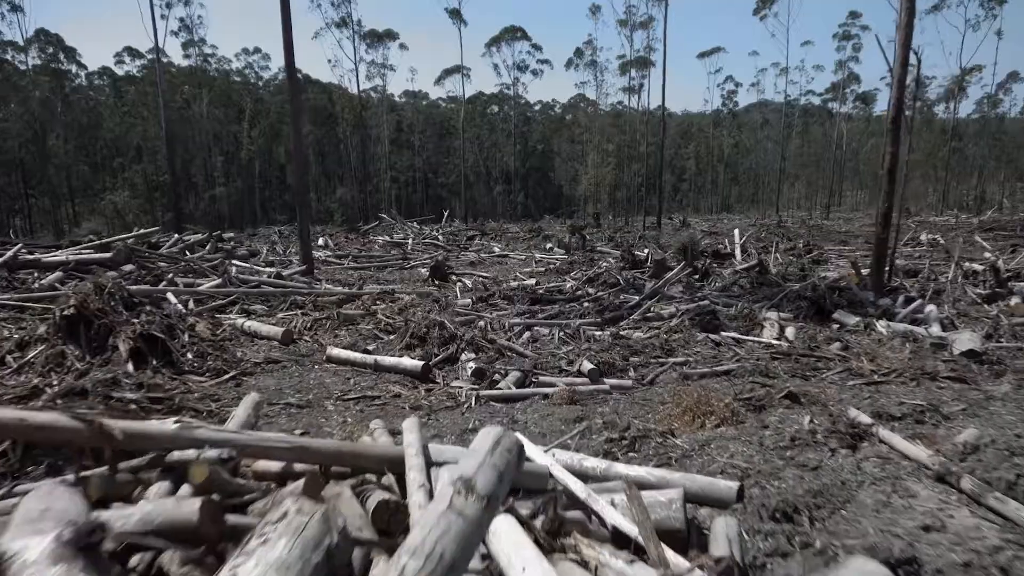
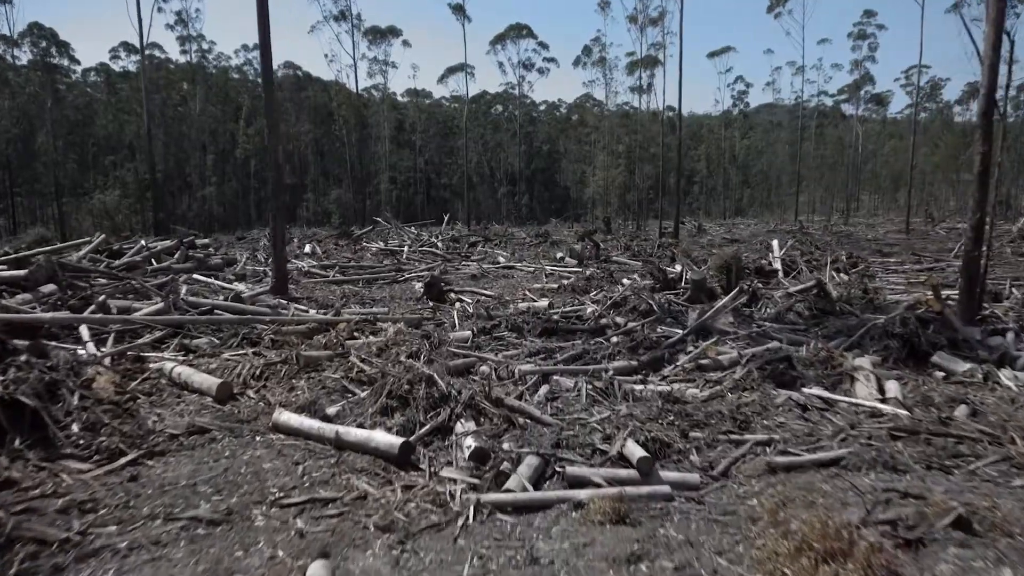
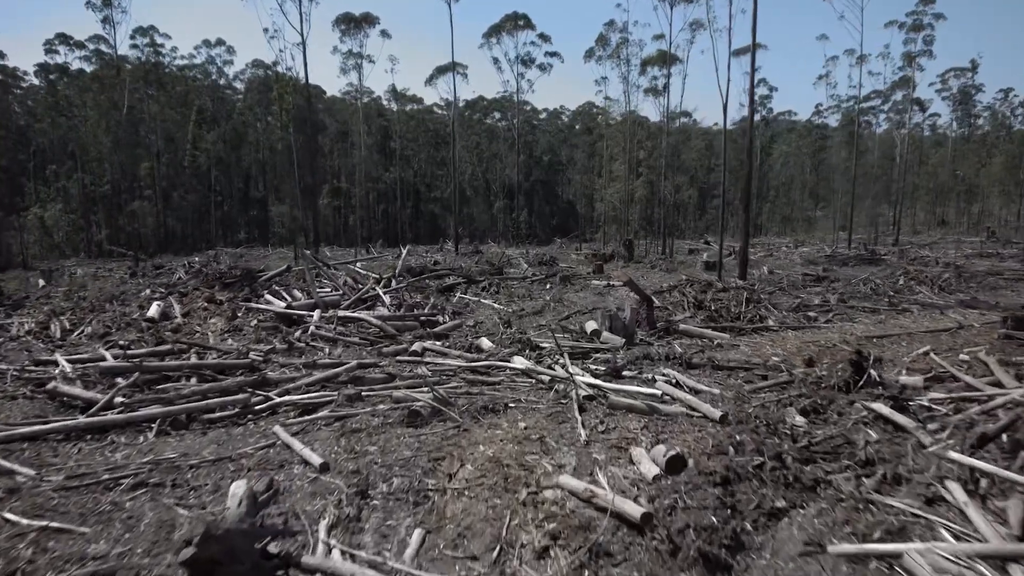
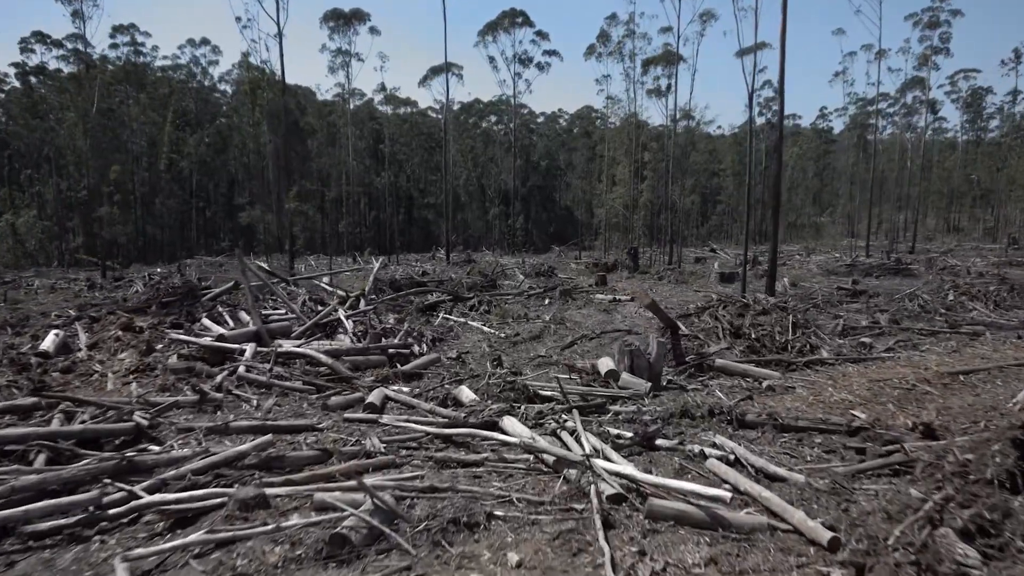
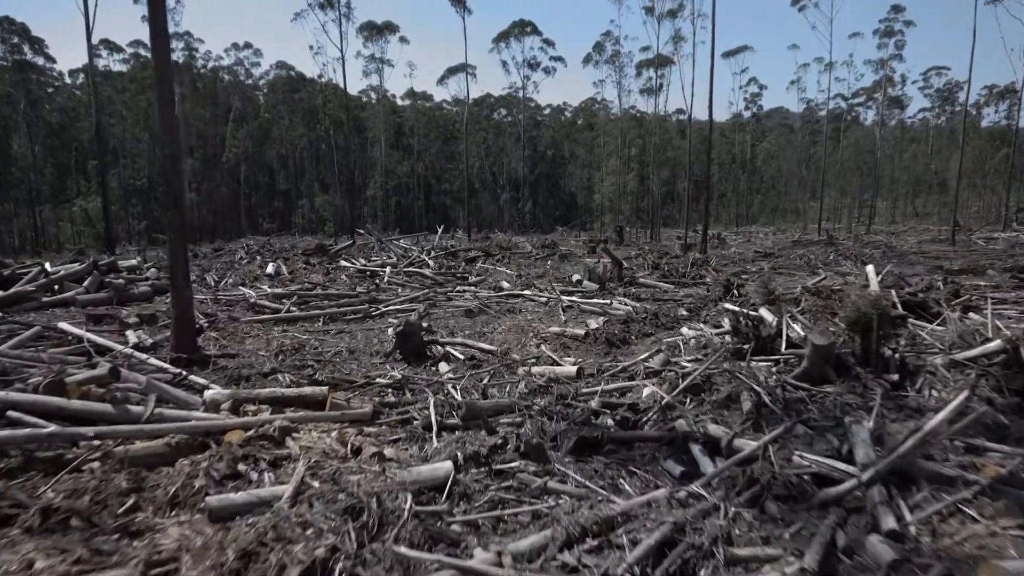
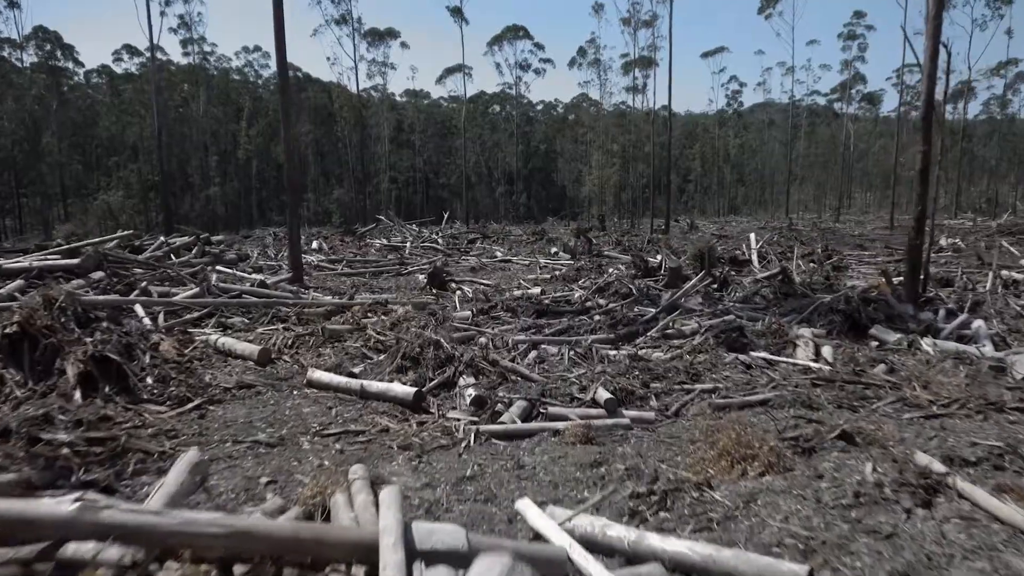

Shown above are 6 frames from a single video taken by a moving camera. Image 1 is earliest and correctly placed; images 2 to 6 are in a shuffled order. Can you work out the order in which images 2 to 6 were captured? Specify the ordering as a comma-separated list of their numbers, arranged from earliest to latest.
6, 2, 5, 3, 4
